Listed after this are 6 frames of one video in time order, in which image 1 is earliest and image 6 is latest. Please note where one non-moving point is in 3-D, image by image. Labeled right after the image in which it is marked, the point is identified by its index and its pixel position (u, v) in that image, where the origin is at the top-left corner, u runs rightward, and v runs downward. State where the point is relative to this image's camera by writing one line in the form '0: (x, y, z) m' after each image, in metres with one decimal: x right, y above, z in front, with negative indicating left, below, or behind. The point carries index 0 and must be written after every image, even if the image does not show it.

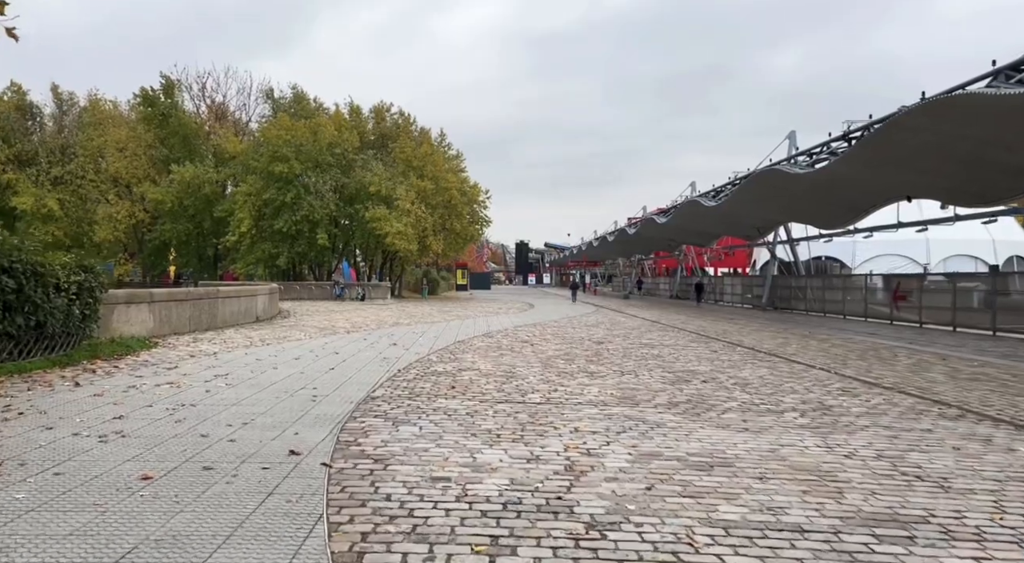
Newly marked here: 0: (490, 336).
0: (-0.5, -1.3, +17.3) m
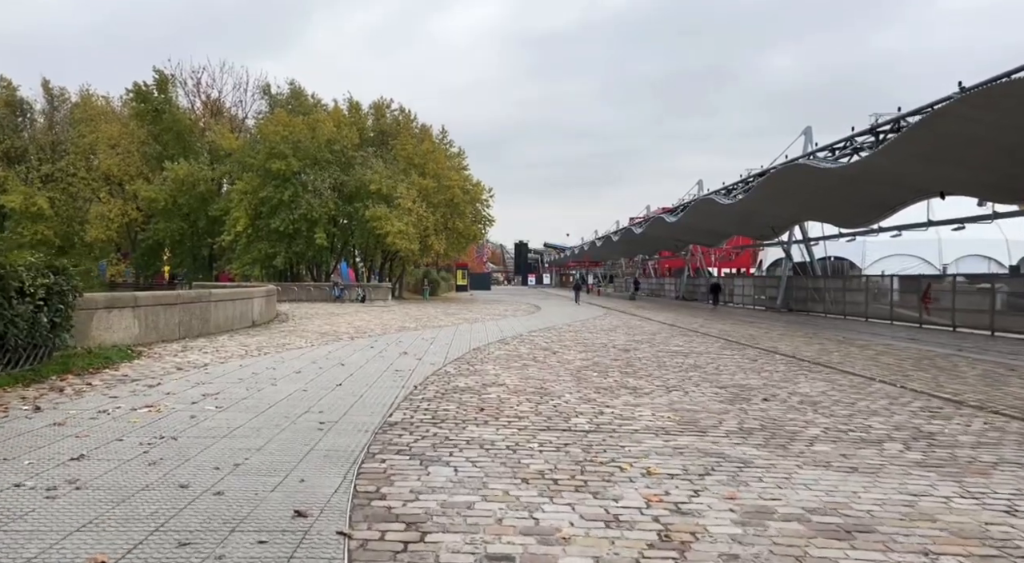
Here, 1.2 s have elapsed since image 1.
0: (-0.1, -1.4, +16.0) m
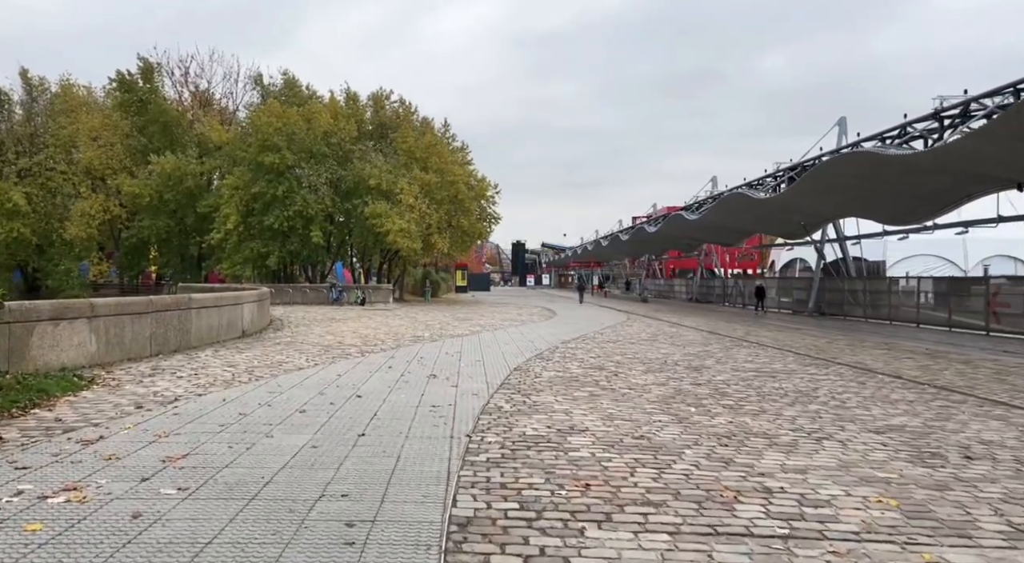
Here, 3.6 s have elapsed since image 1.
0: (+0.6, -1.5, +13.3) m
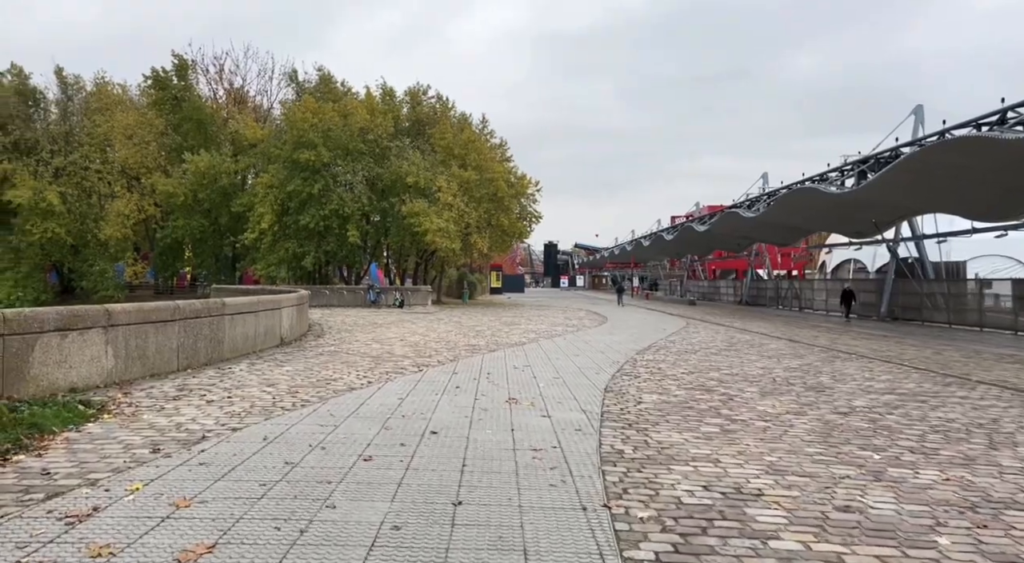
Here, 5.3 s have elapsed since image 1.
0: (+1.9, -1.5, +11.3) m
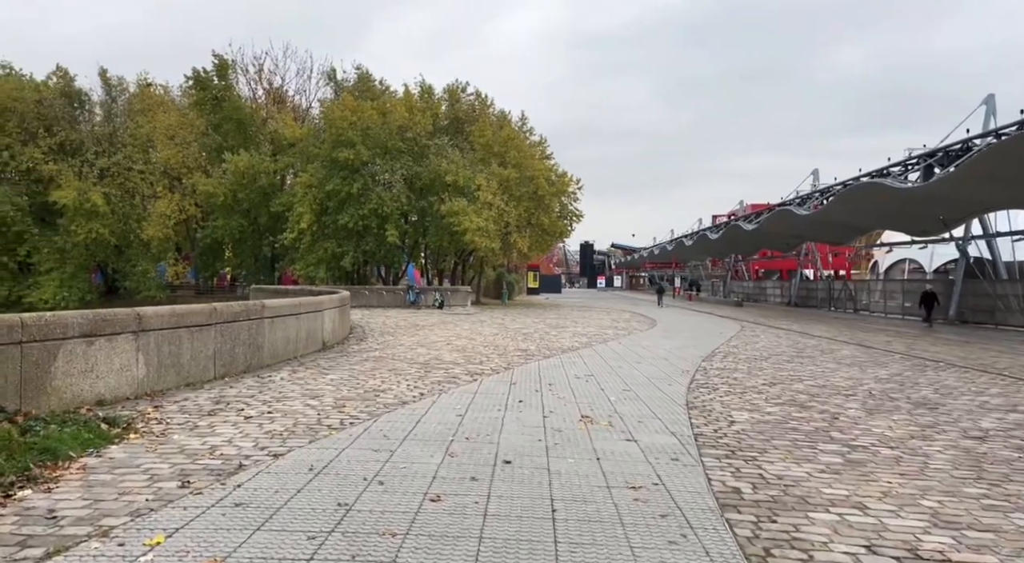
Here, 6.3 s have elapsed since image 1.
0: (+2.8, -1.5, +10.2) m
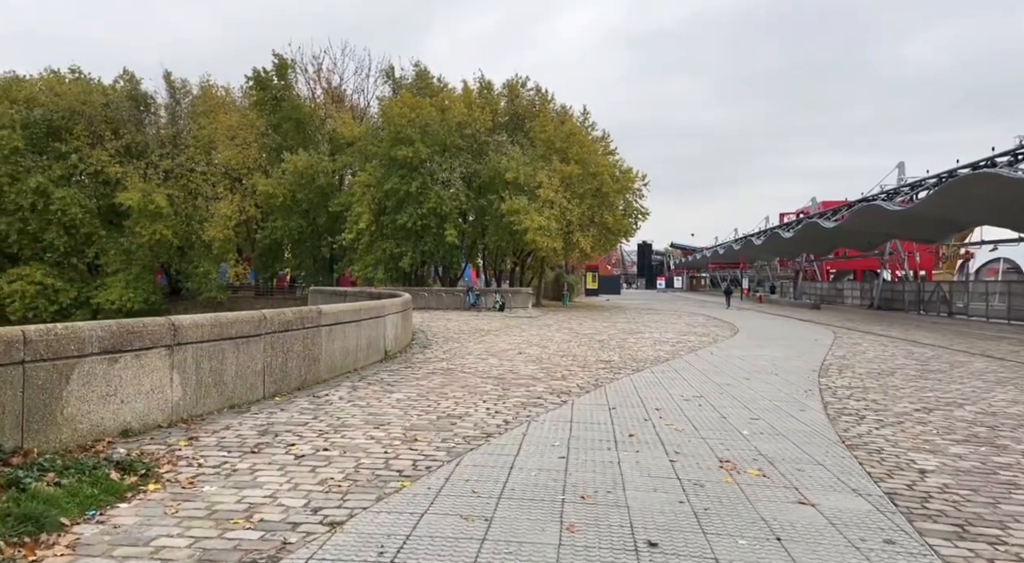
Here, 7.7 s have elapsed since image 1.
0: (+4.0, -1.6, +8.3) m
